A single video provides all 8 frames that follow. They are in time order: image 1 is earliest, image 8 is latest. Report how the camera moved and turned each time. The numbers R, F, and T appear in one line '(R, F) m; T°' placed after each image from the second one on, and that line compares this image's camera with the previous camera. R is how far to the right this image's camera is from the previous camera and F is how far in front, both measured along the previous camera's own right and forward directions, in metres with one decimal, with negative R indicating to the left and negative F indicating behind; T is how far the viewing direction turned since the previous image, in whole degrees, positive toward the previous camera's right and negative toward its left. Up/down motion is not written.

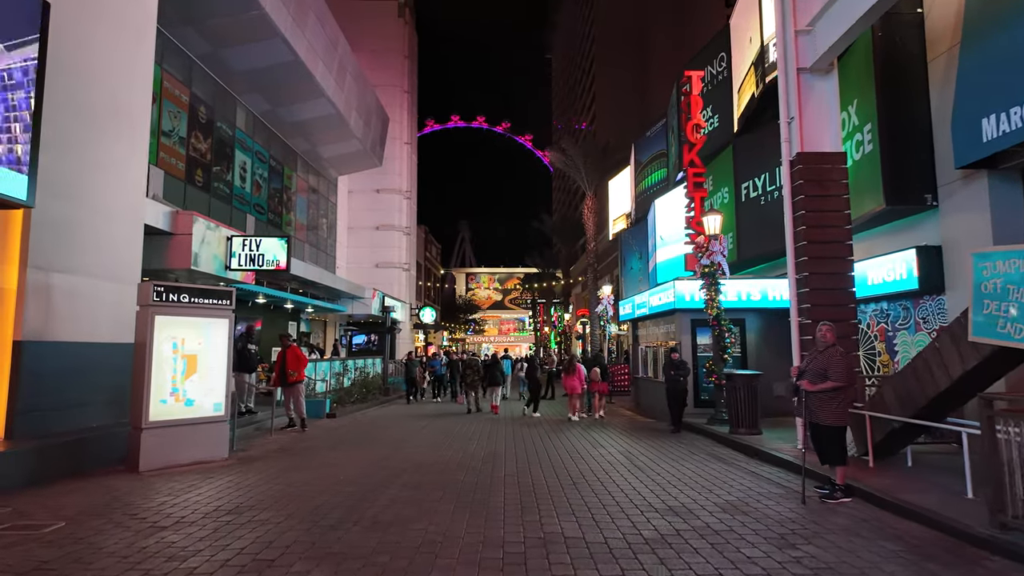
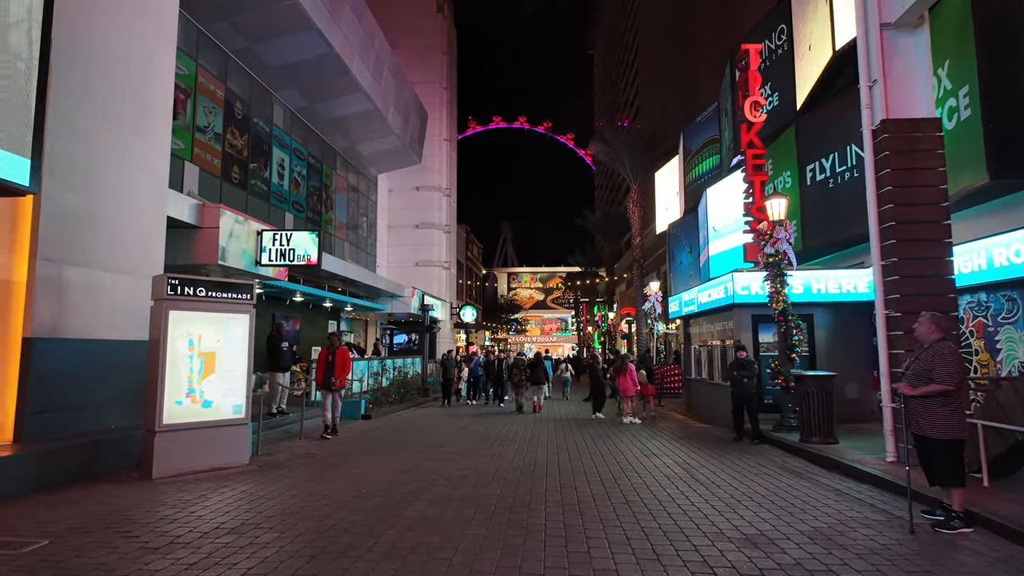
(0.0, +1.0) m; -4°
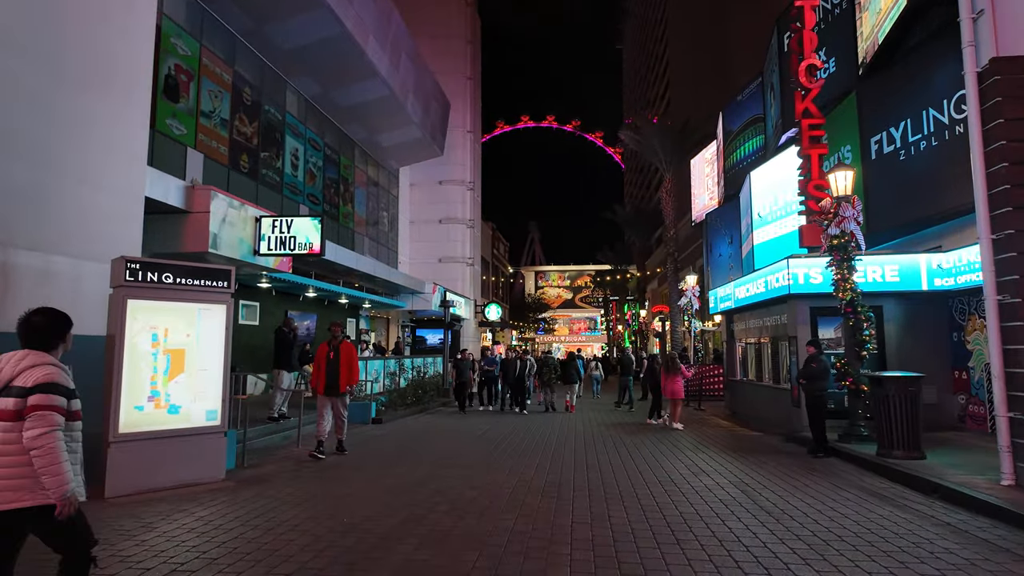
(+0.1, +1.6) m; -3°
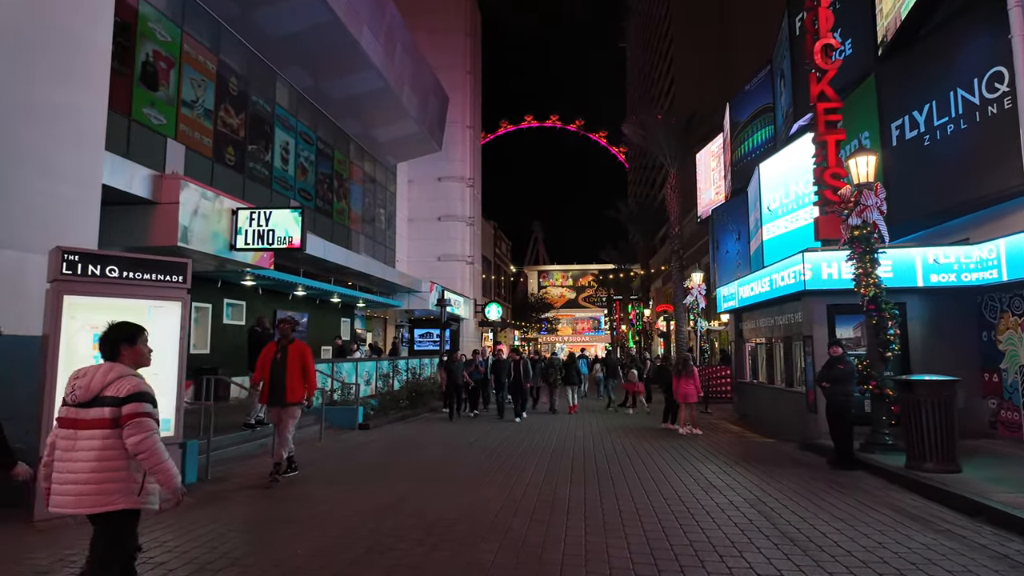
(+0.2, +0.9) m; 0°
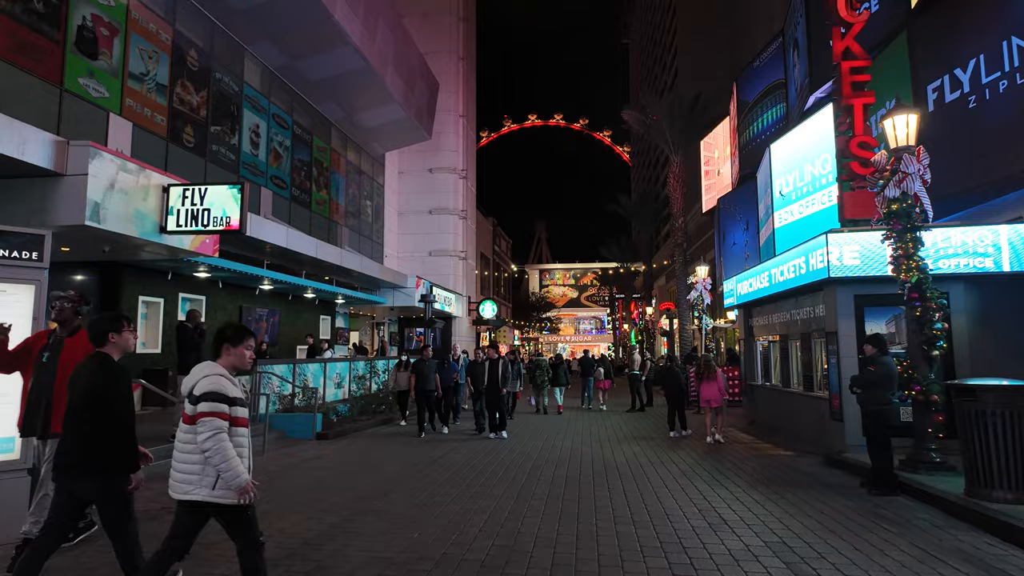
(+0.5, +1.7) m; 0°
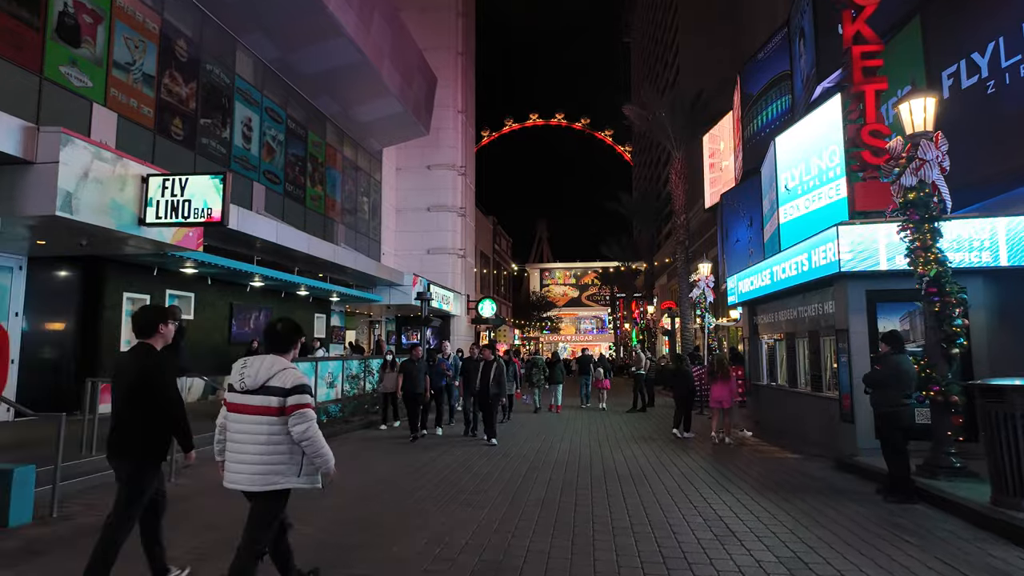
(+0.1, +0.5) m; 0°
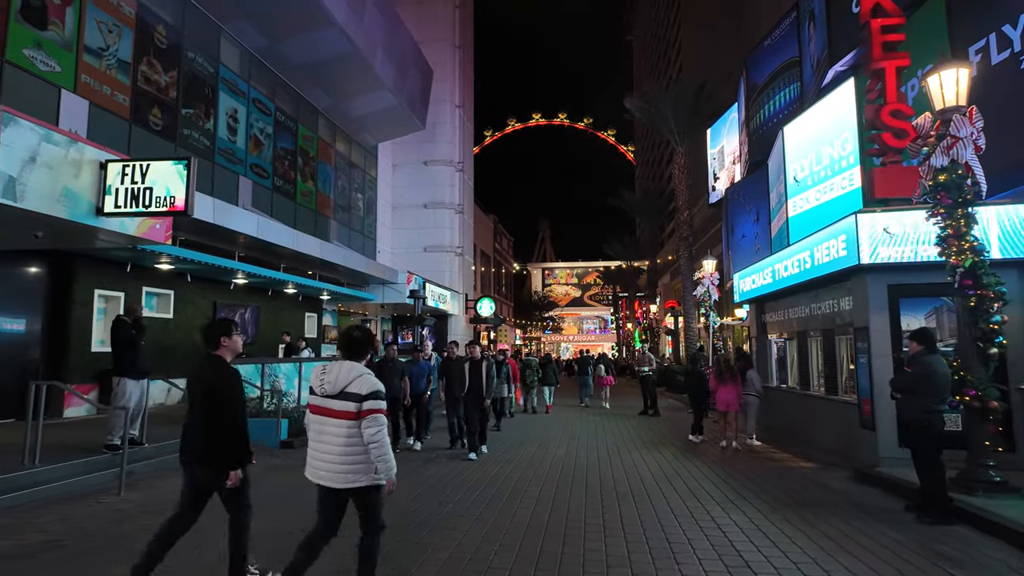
(+0.2, +0.8) m; 0°
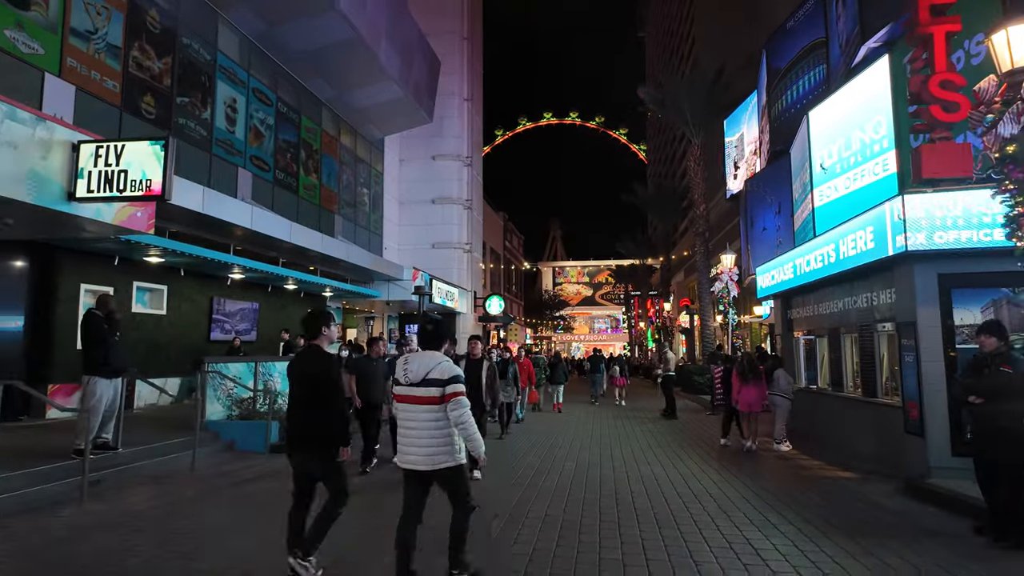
(+0.1, +0.9) m; -1°
